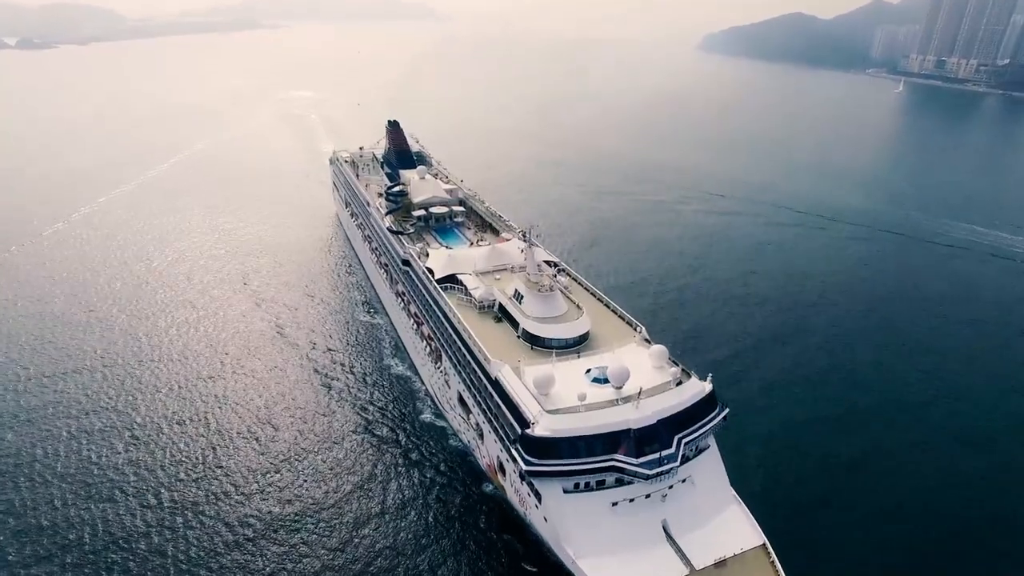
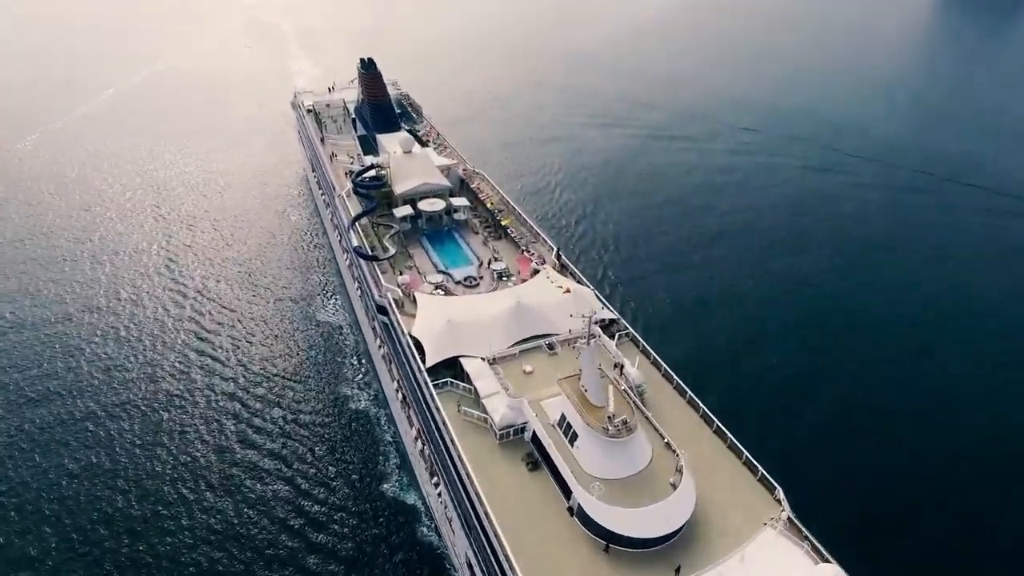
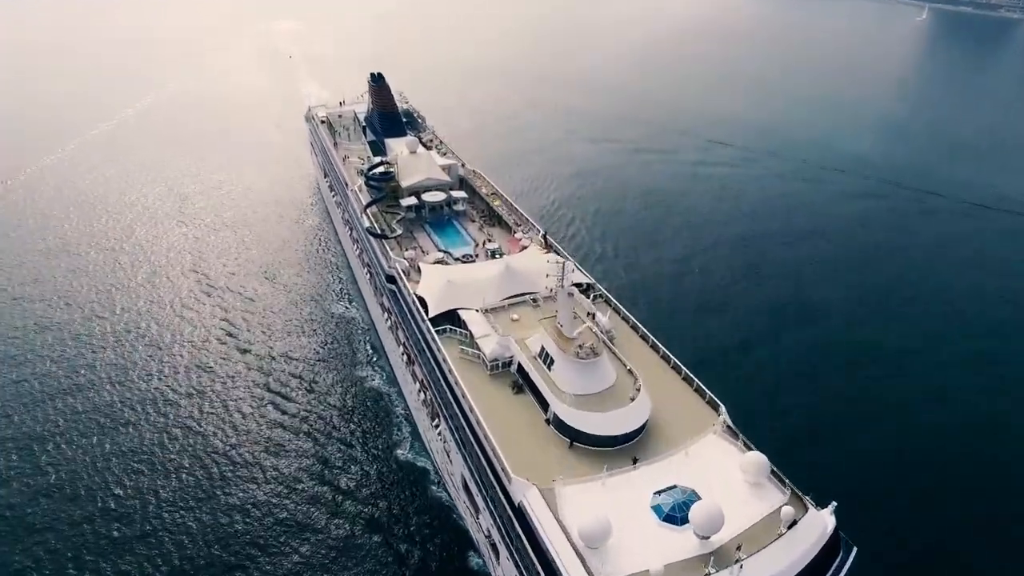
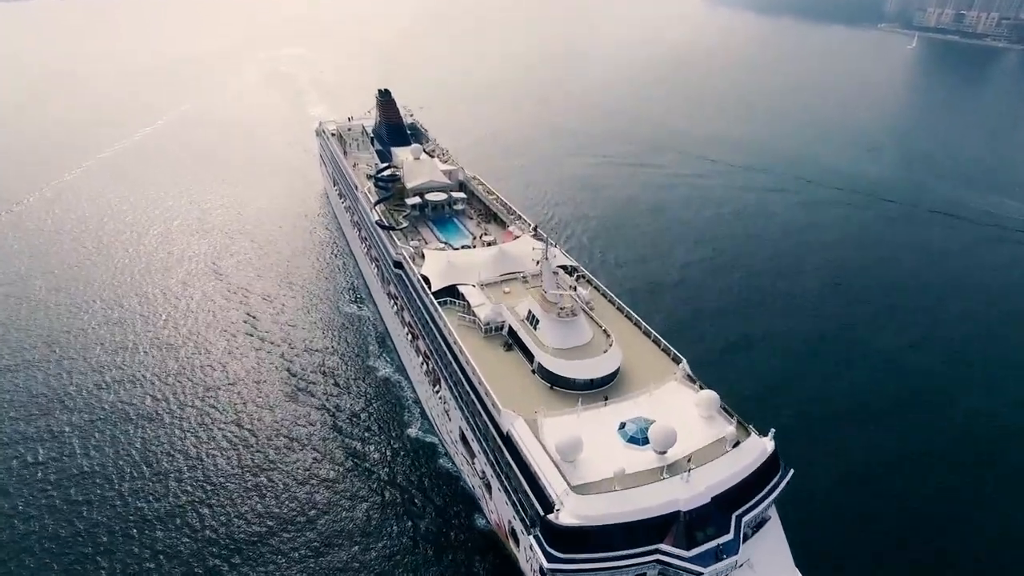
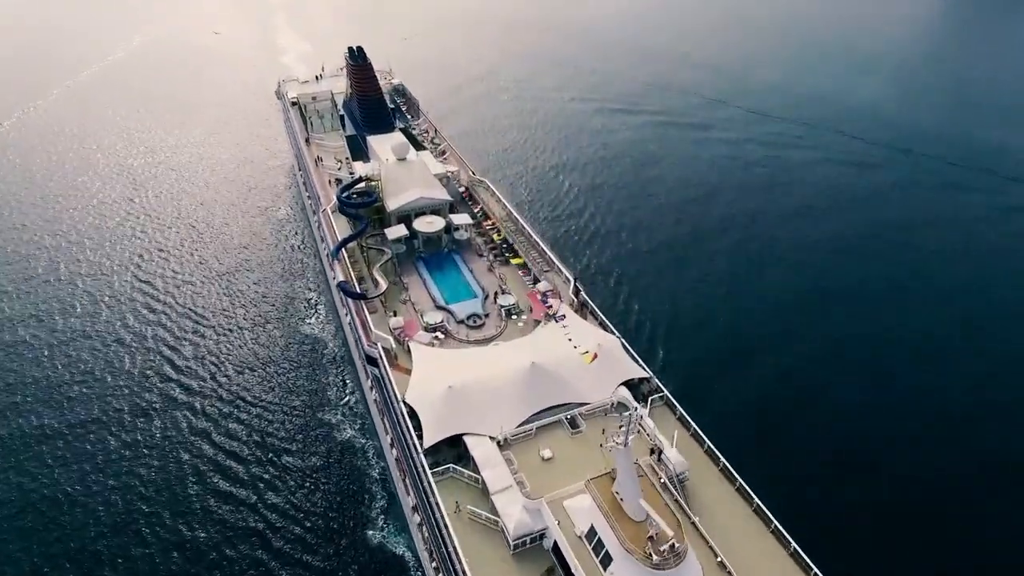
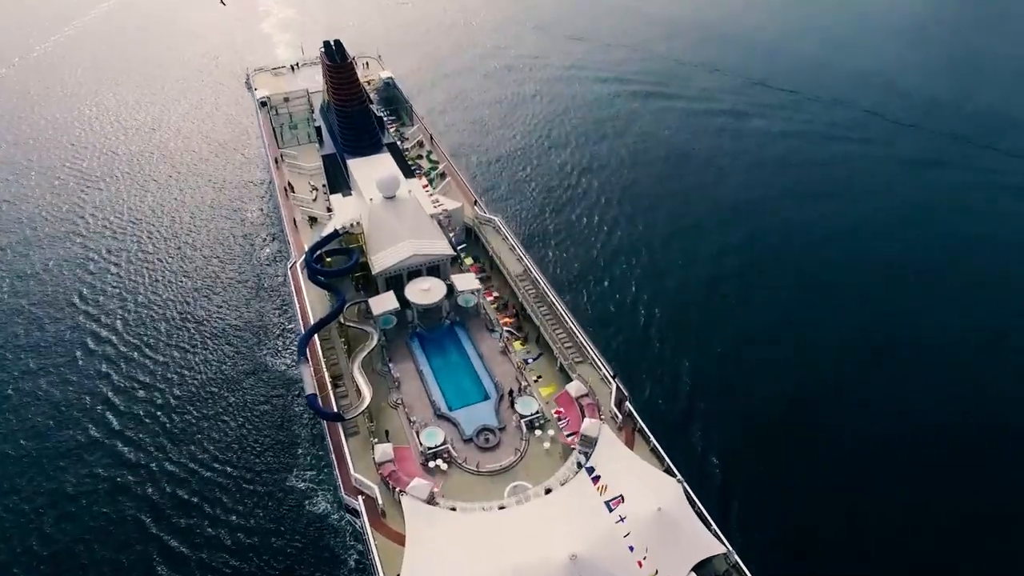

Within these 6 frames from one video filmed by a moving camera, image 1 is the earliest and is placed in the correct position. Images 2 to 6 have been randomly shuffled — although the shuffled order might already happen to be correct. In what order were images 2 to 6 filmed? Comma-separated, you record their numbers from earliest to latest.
4, 3, 2, 5, 6
